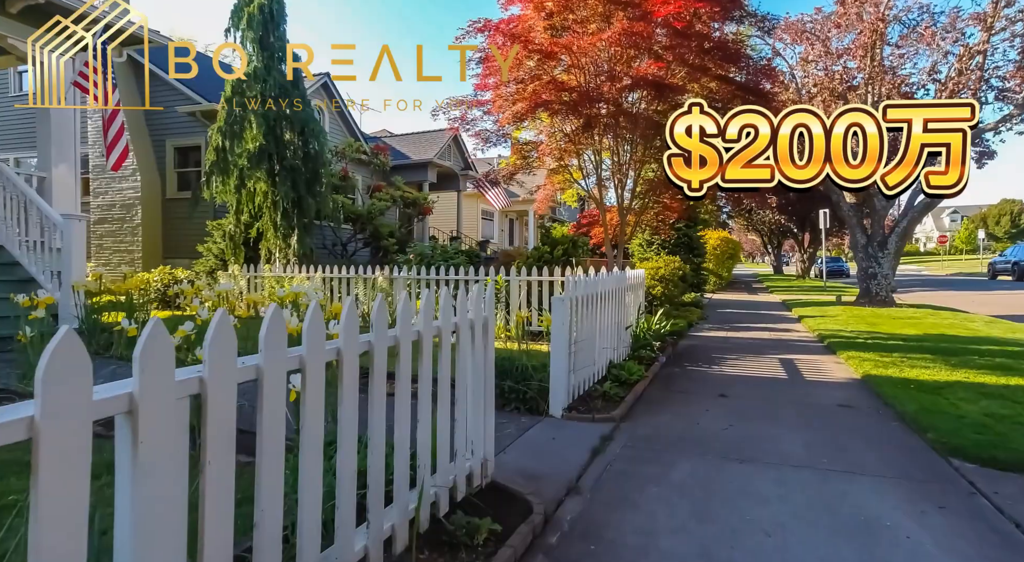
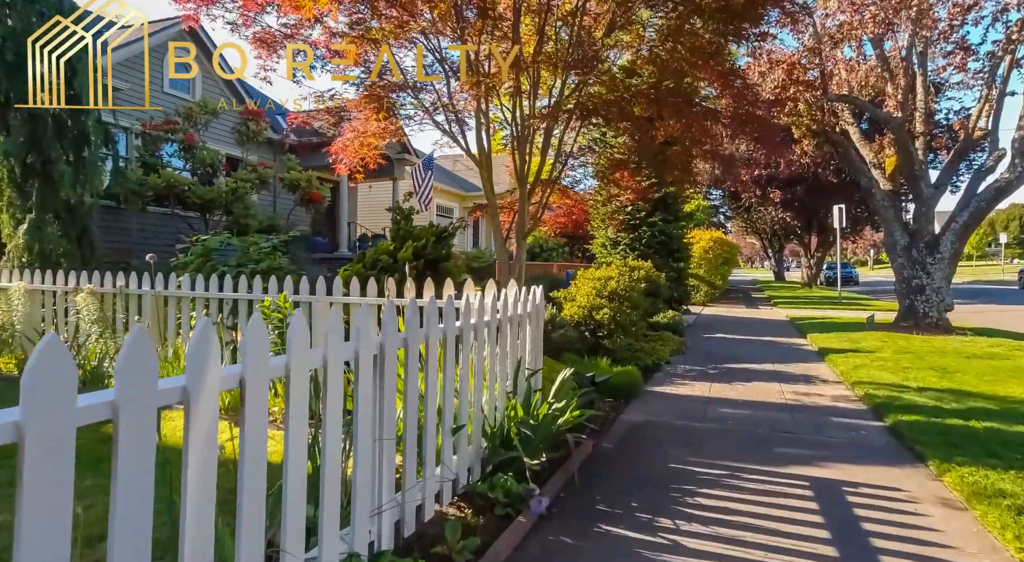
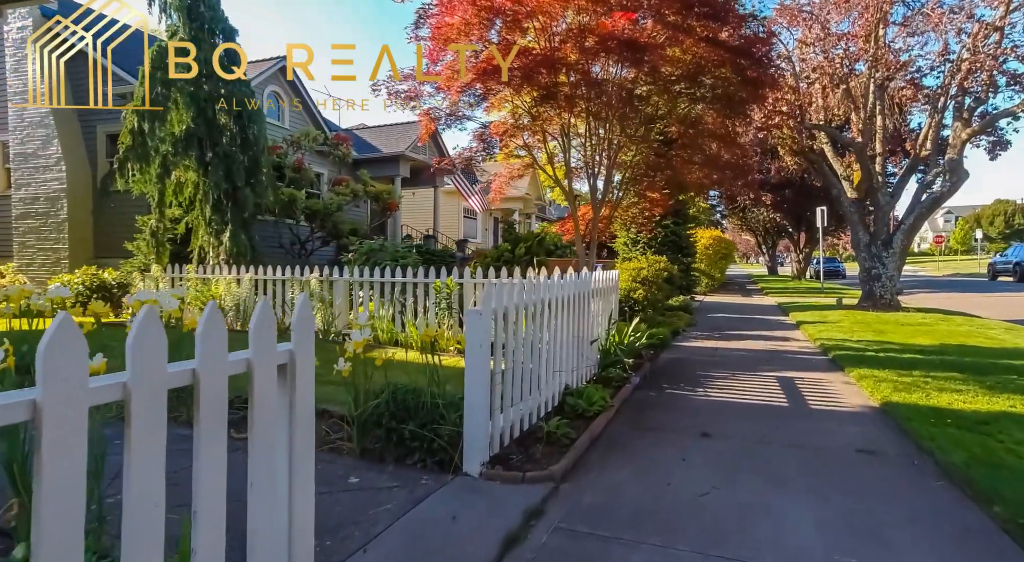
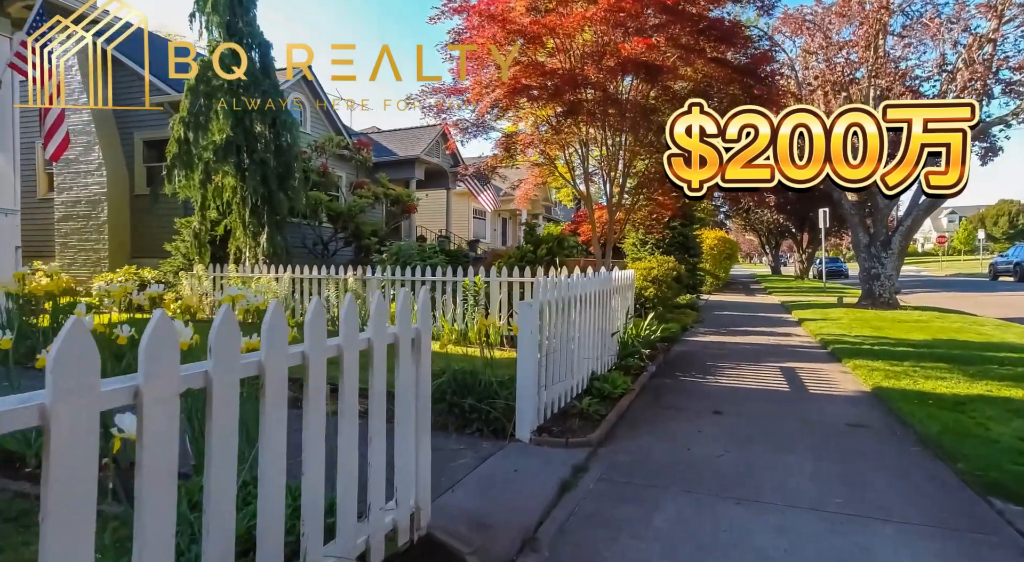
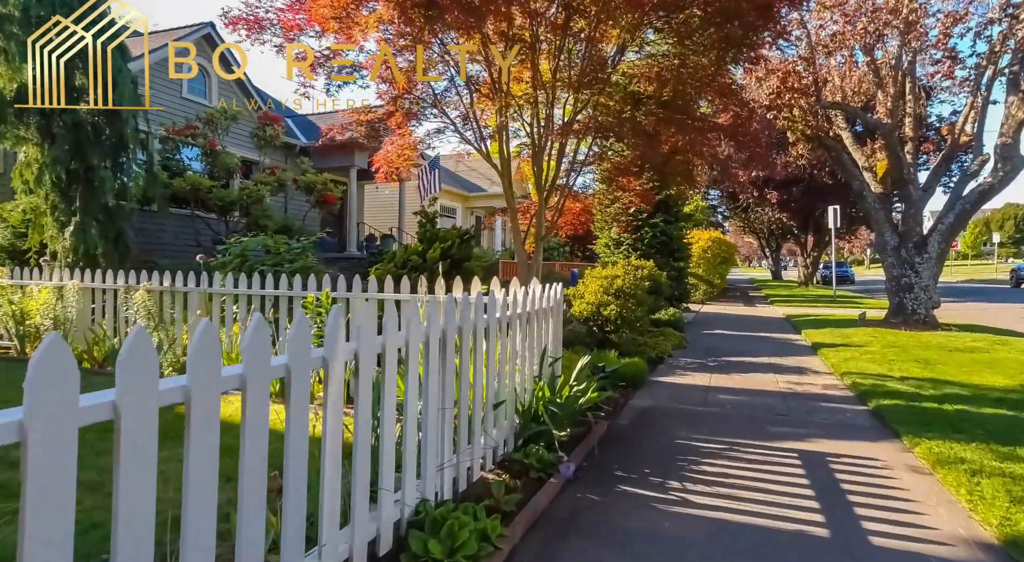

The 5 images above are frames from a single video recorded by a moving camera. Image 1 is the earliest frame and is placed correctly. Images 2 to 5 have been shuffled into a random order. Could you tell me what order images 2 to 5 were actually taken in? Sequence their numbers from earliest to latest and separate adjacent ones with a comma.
4, 3, 5, 2
